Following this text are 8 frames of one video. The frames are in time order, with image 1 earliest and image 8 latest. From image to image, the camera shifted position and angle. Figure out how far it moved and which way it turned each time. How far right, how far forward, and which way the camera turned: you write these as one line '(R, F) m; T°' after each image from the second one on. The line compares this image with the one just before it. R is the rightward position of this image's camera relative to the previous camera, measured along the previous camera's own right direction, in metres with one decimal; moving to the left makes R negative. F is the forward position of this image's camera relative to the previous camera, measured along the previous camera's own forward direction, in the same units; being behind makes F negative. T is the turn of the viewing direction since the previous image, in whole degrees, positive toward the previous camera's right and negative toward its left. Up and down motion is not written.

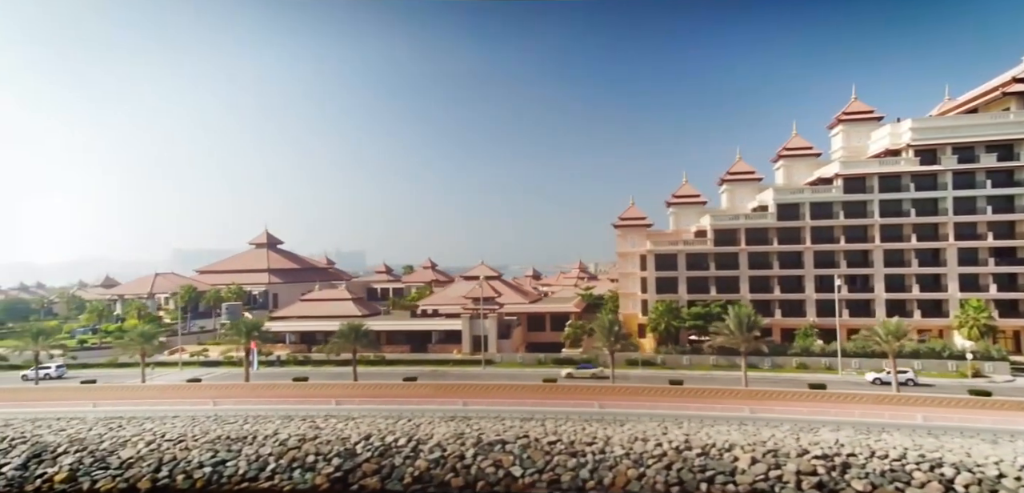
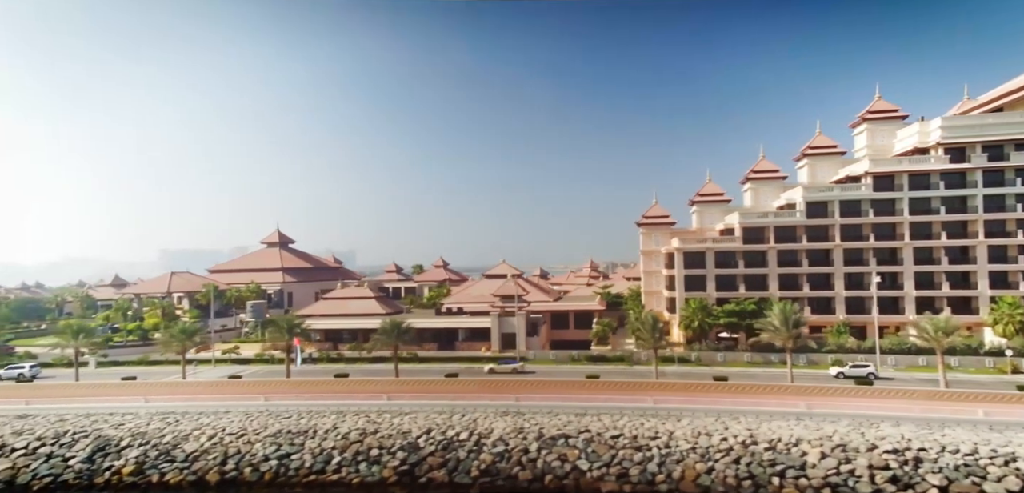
(-1.1, -0.1) m; -1°
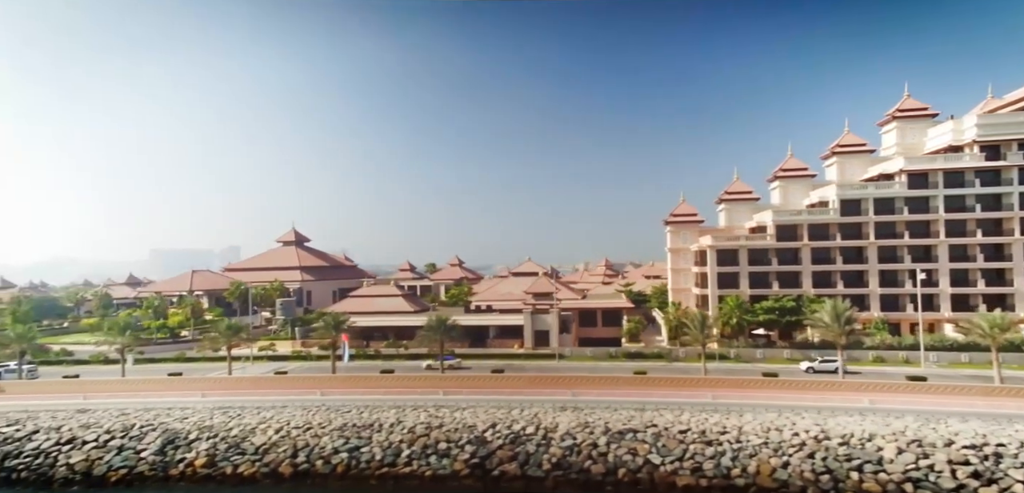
(-1.1, -0.1) m; -1°
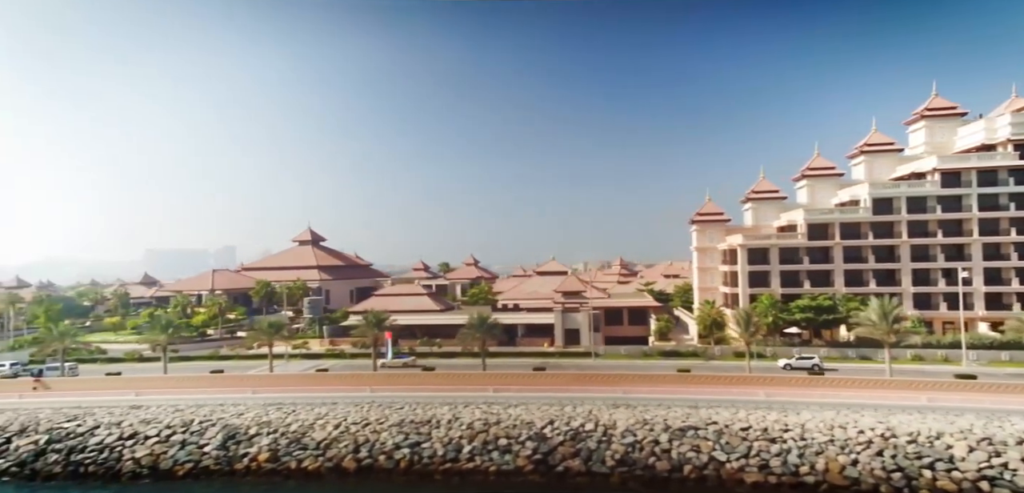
(-1.0, -0.1) m; -1°
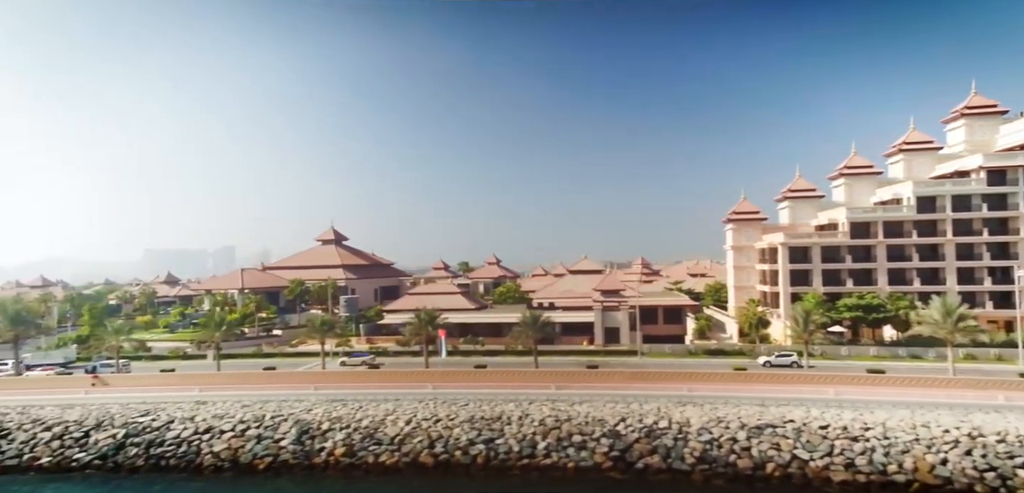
(-1.1, 0.0) m; -1°
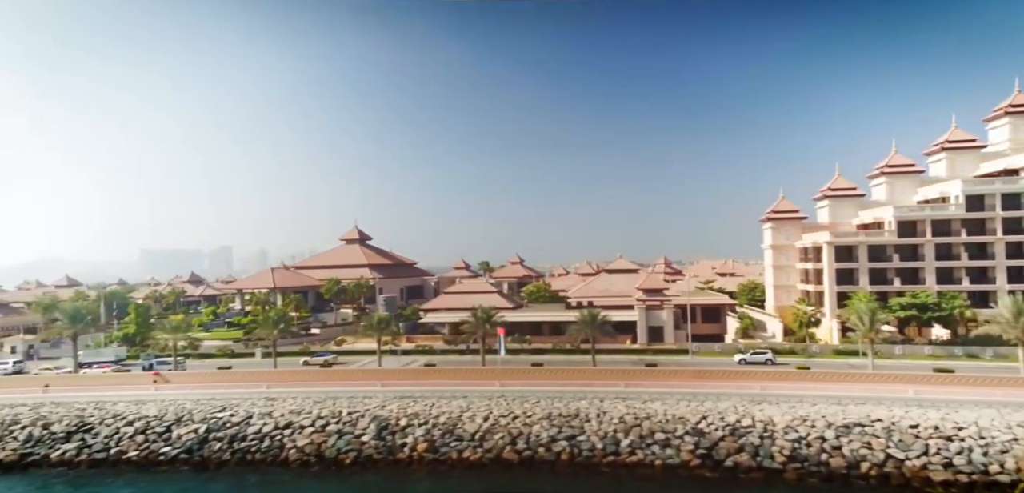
(-1.3, 0.0) m; -2°
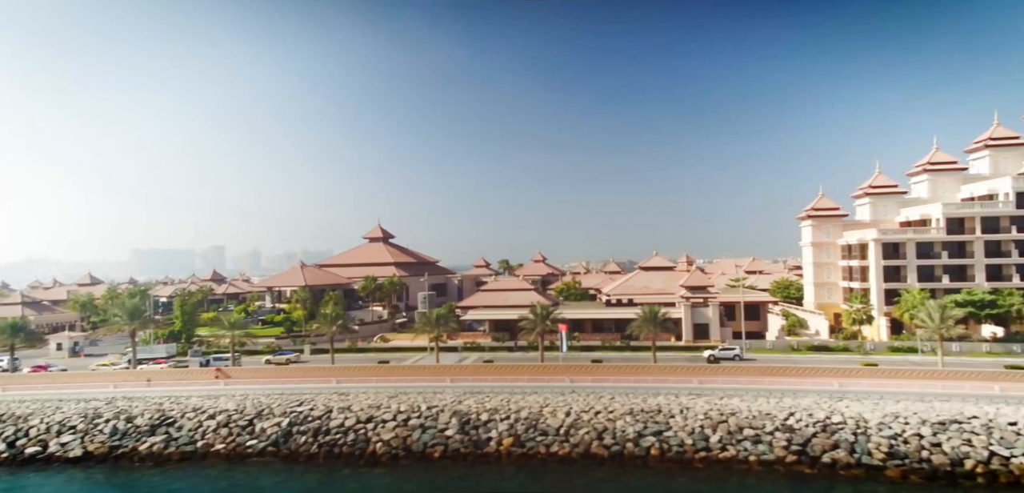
(-1.4, 0.0) m; -1°
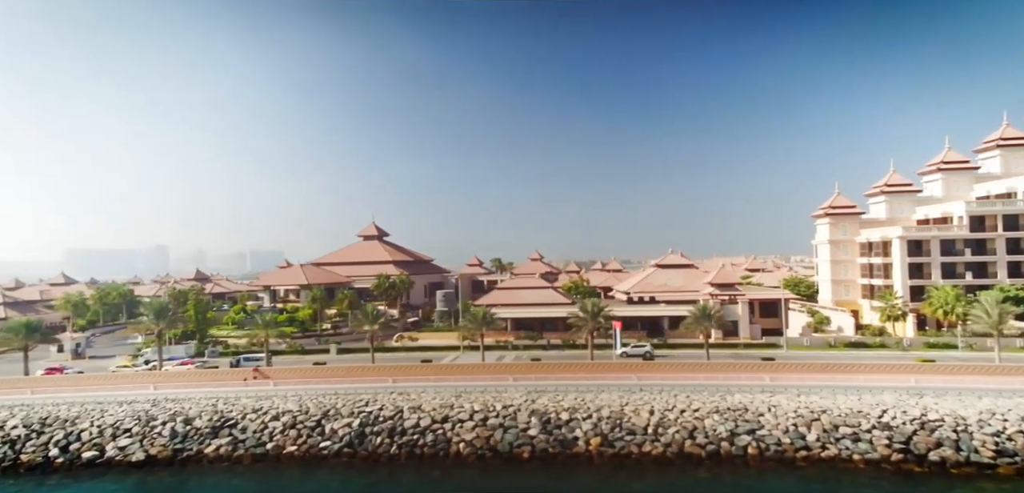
(-2.0, +0.4) m; +1°
